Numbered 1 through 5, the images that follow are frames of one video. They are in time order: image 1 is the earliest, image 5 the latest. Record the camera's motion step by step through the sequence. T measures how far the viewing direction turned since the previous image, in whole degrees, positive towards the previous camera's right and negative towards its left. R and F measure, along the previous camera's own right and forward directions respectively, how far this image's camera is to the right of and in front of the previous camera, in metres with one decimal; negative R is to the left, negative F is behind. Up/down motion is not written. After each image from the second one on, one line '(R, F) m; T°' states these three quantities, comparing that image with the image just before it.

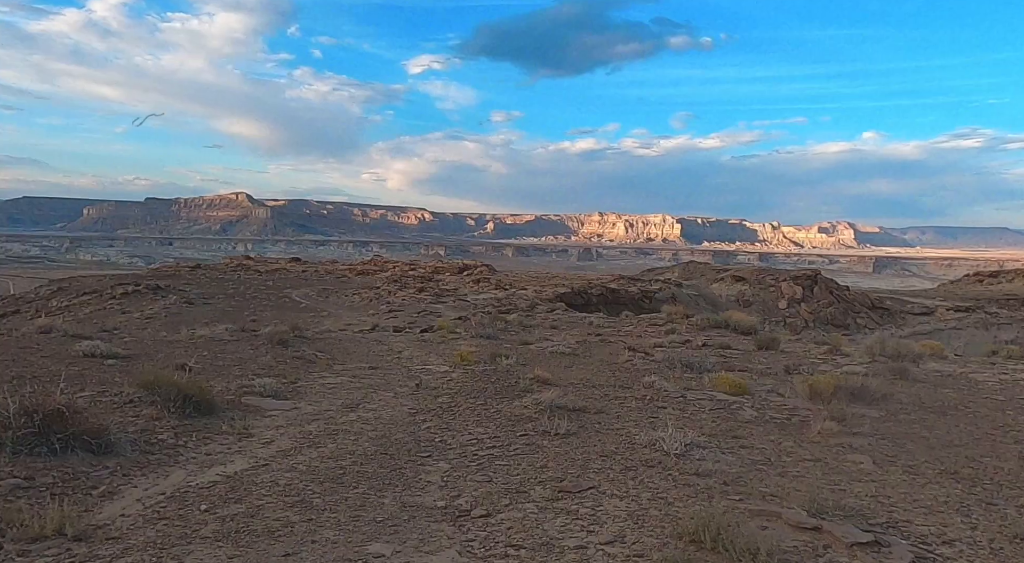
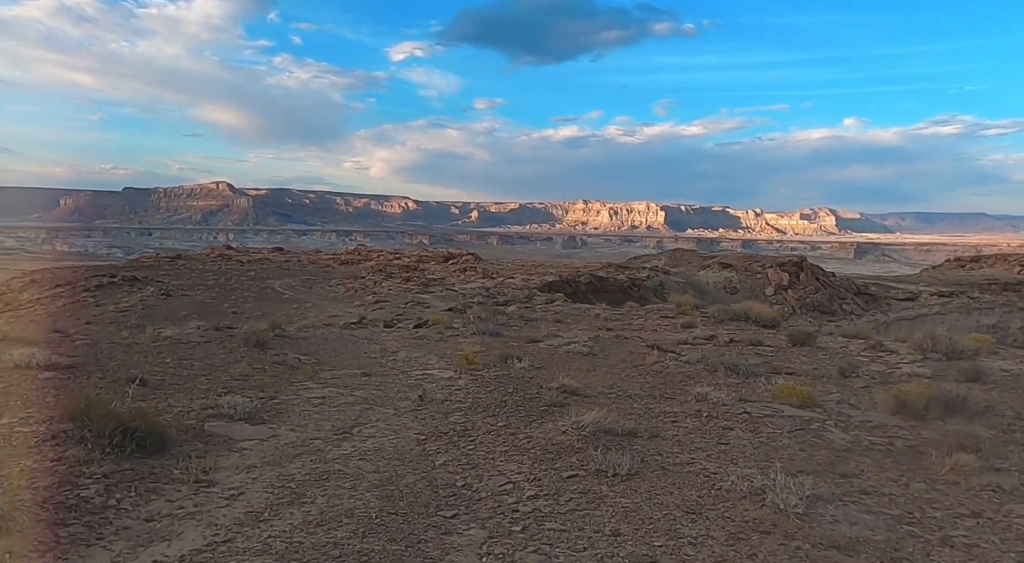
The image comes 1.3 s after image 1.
(-0.4, +1.5) m; +1°
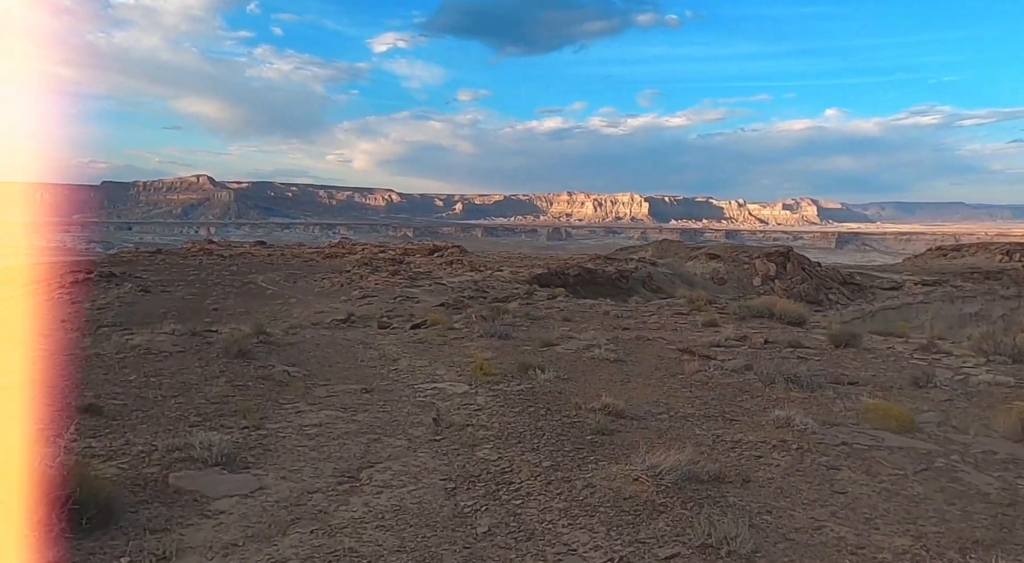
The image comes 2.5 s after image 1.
(-0.5, +1.4) m; +1°
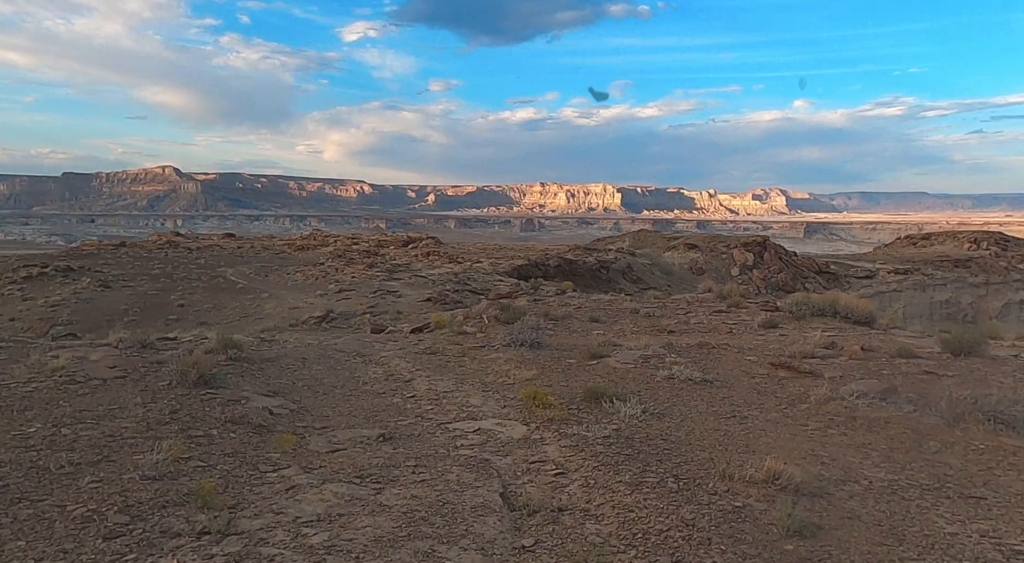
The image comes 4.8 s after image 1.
(-0.9, +2.6) m; +2°
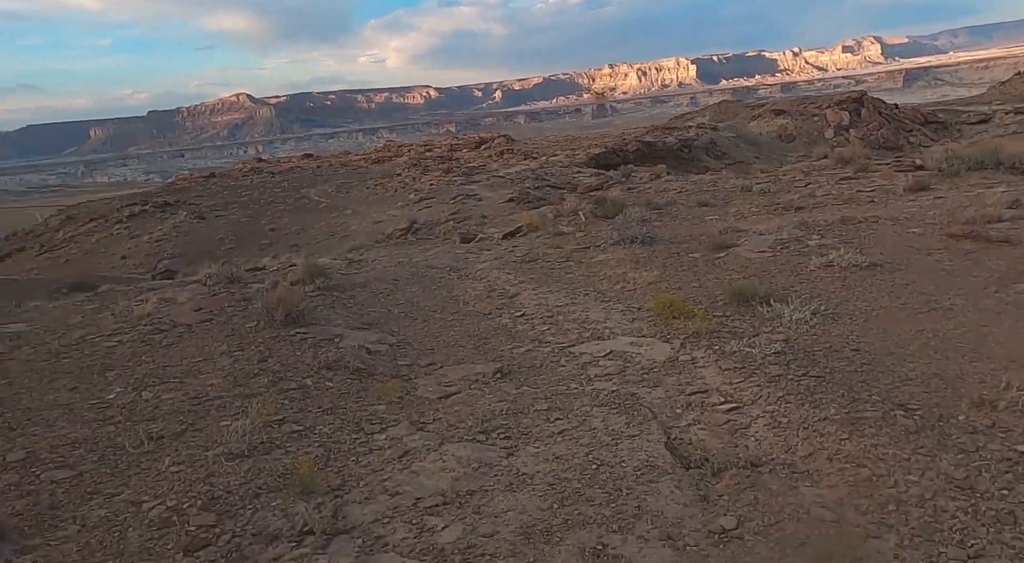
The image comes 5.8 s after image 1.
(-0.3, +1.1) m; -7°
